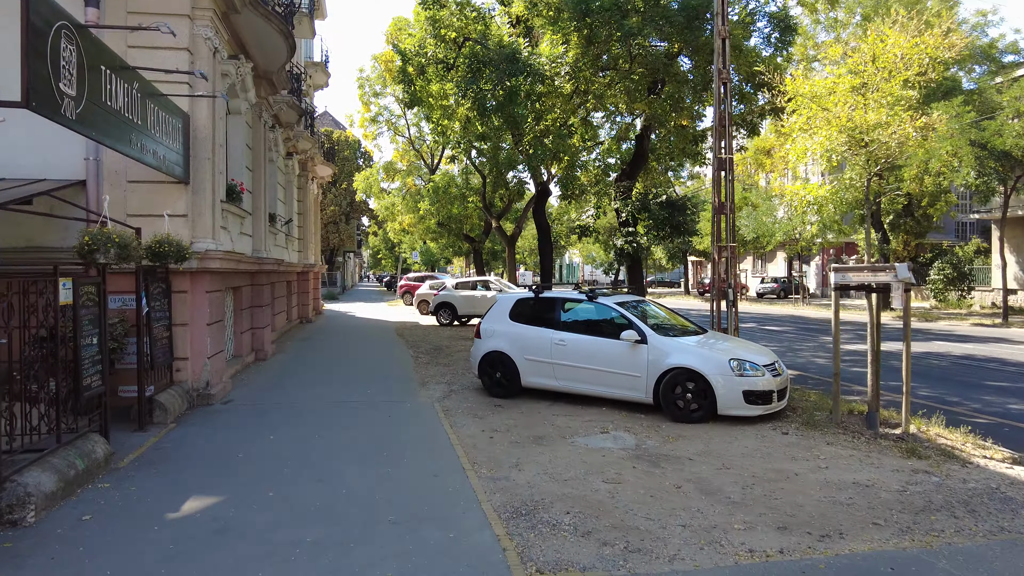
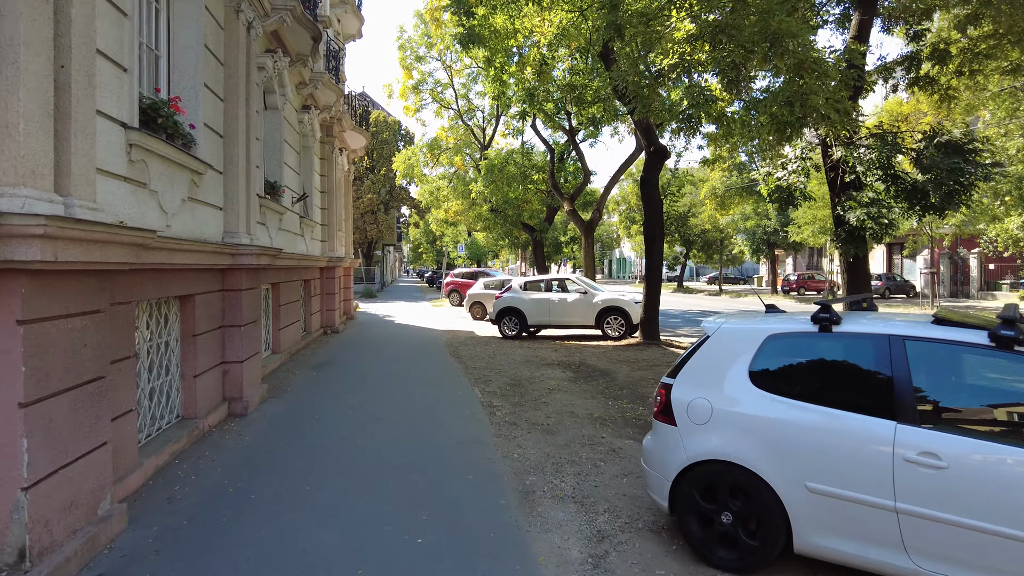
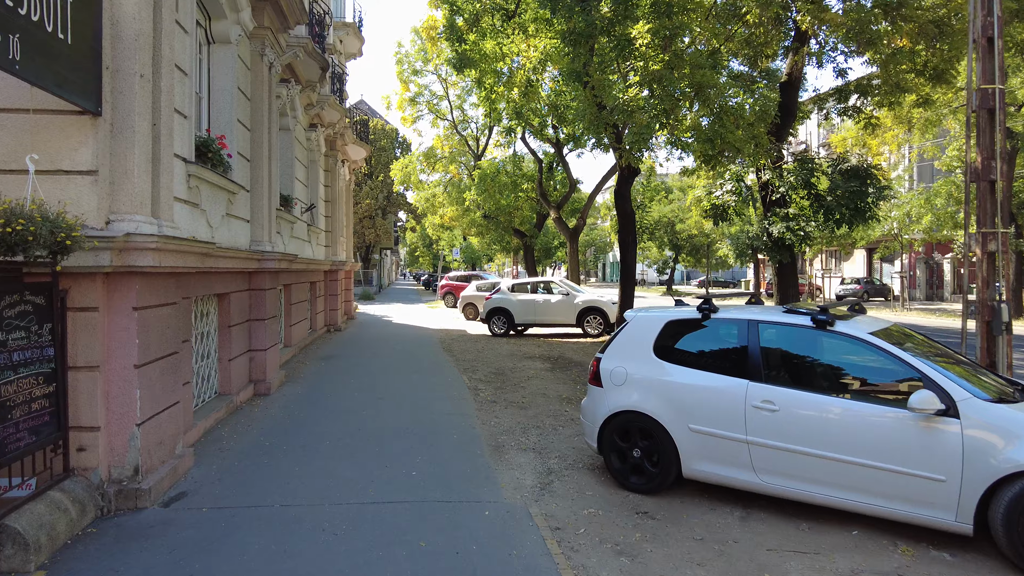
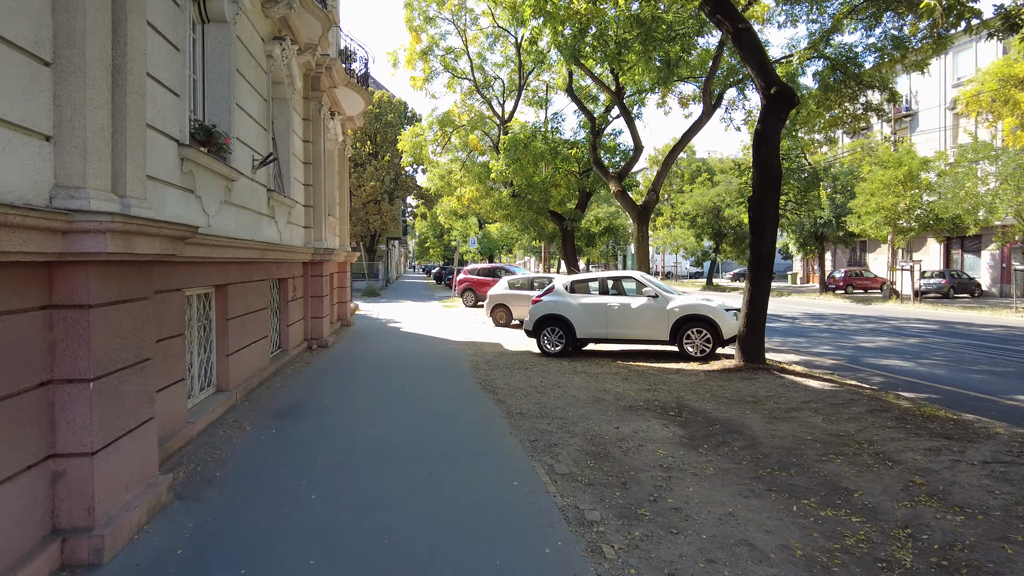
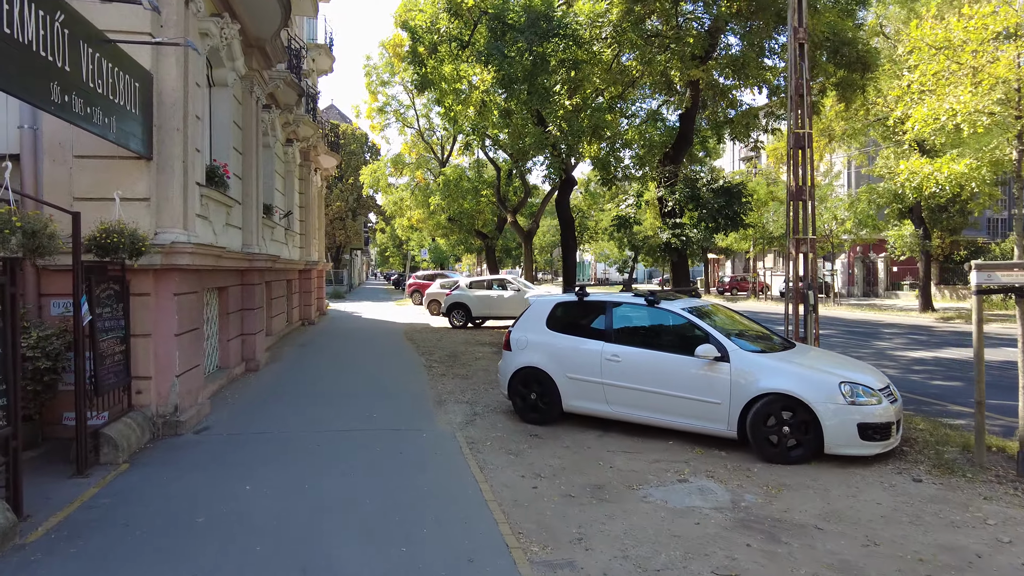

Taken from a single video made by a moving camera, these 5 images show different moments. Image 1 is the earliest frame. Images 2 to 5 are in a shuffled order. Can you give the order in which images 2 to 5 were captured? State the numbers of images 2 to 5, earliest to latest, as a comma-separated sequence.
5, 3, 2, 4
